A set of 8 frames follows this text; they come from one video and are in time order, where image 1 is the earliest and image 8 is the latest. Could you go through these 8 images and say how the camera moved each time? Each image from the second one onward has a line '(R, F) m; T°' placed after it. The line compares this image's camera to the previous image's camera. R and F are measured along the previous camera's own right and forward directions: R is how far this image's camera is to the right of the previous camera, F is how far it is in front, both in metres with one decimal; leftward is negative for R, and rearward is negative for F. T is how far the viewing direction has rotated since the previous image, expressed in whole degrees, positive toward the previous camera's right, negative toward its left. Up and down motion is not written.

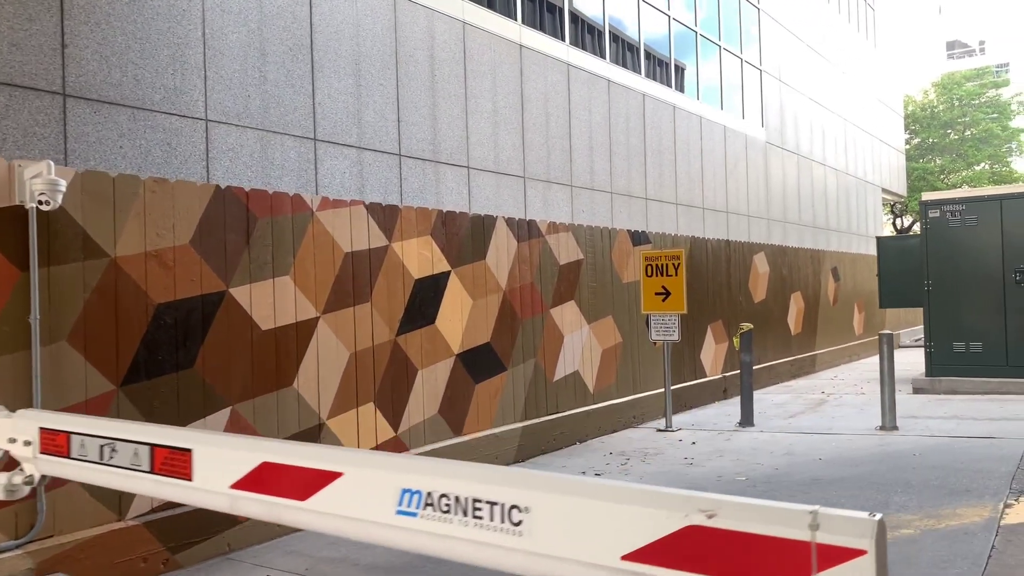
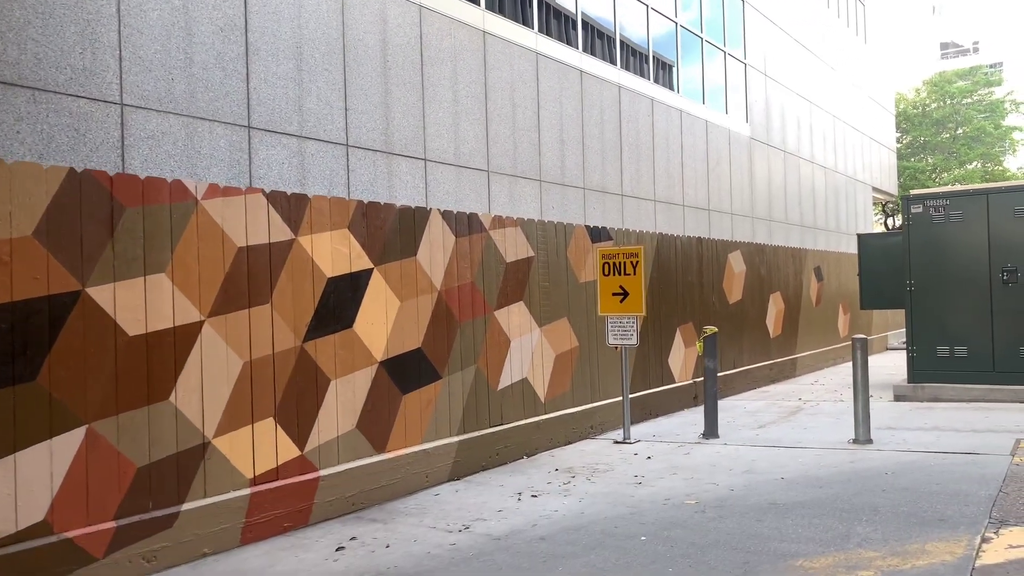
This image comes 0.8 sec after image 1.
(+0.5, +0.7) m; 0°
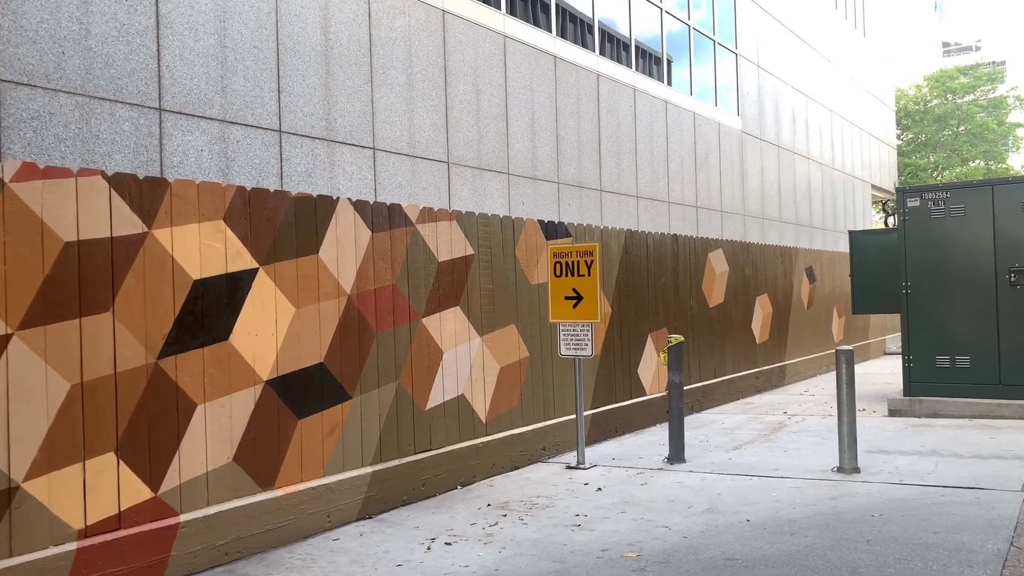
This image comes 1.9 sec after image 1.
(+0.6, +1.1) m; 0°
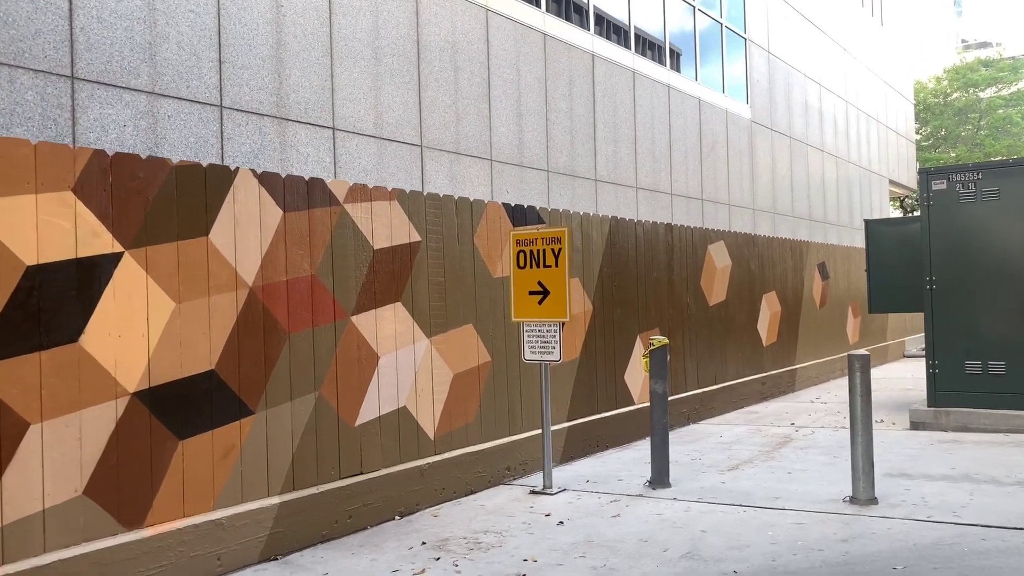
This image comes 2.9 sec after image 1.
(+0.5, +1.1) m; -1°
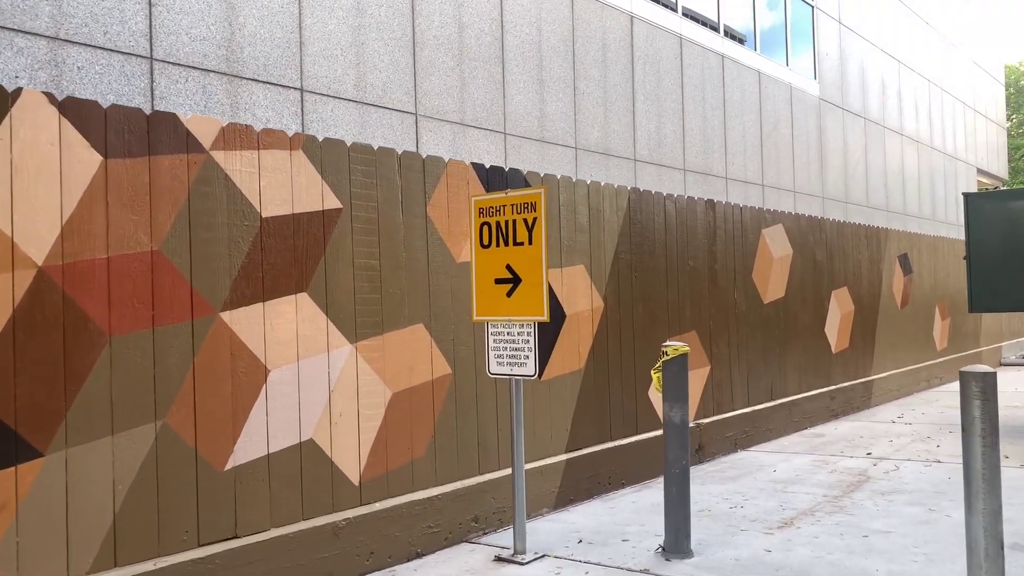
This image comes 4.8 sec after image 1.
(+0.6, +1.8) m; -4°
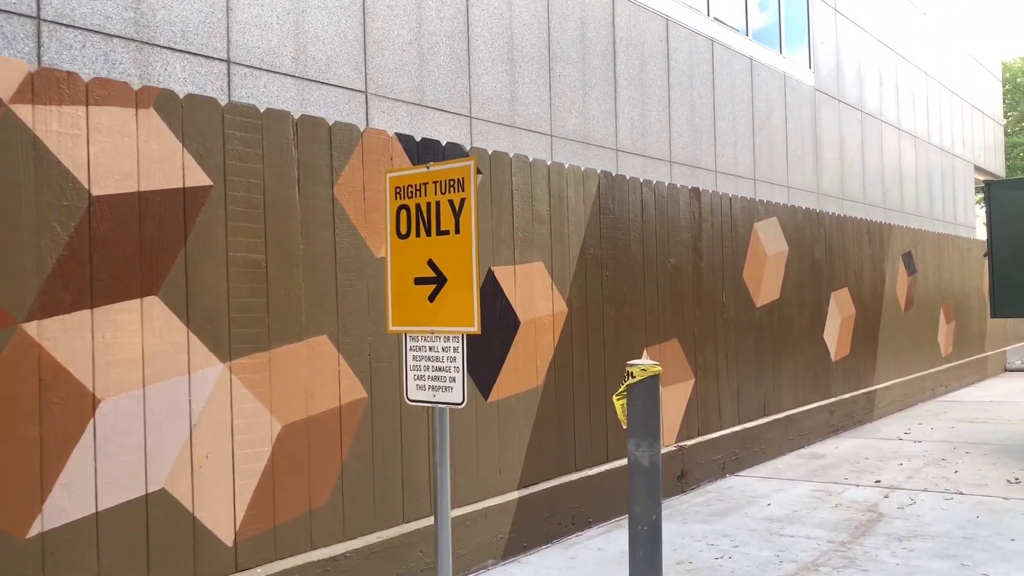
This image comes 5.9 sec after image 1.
(+0.3, +1.0) m; +1°
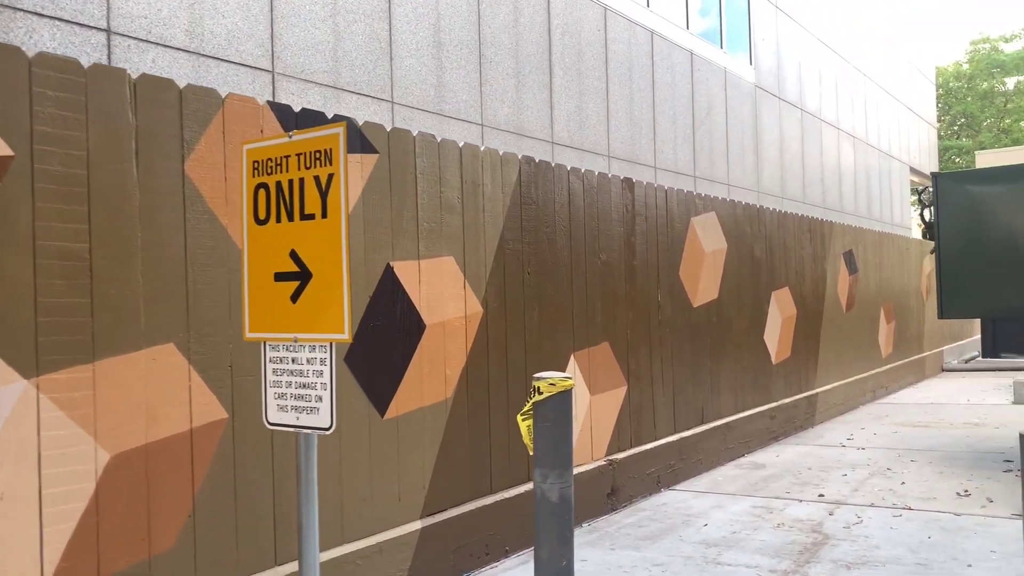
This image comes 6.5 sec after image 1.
(+0.2, +0.6) m; +4°
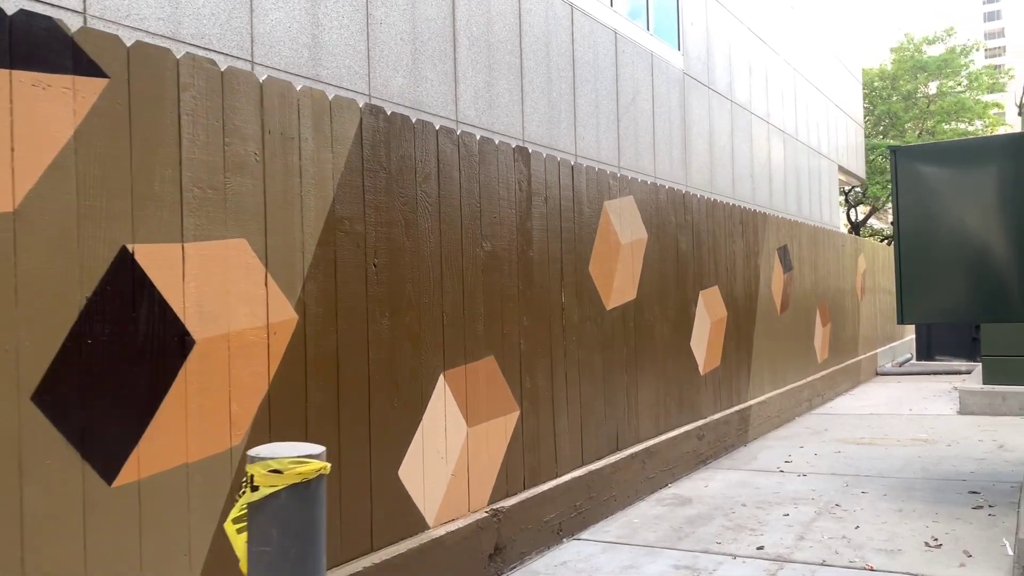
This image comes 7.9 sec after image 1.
(+0.4, +1.4) m; +5°
